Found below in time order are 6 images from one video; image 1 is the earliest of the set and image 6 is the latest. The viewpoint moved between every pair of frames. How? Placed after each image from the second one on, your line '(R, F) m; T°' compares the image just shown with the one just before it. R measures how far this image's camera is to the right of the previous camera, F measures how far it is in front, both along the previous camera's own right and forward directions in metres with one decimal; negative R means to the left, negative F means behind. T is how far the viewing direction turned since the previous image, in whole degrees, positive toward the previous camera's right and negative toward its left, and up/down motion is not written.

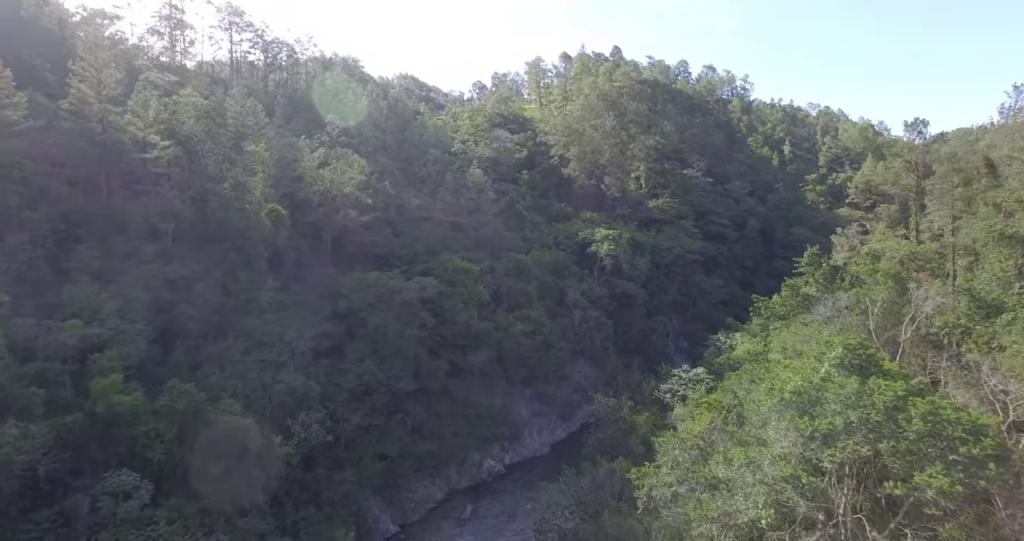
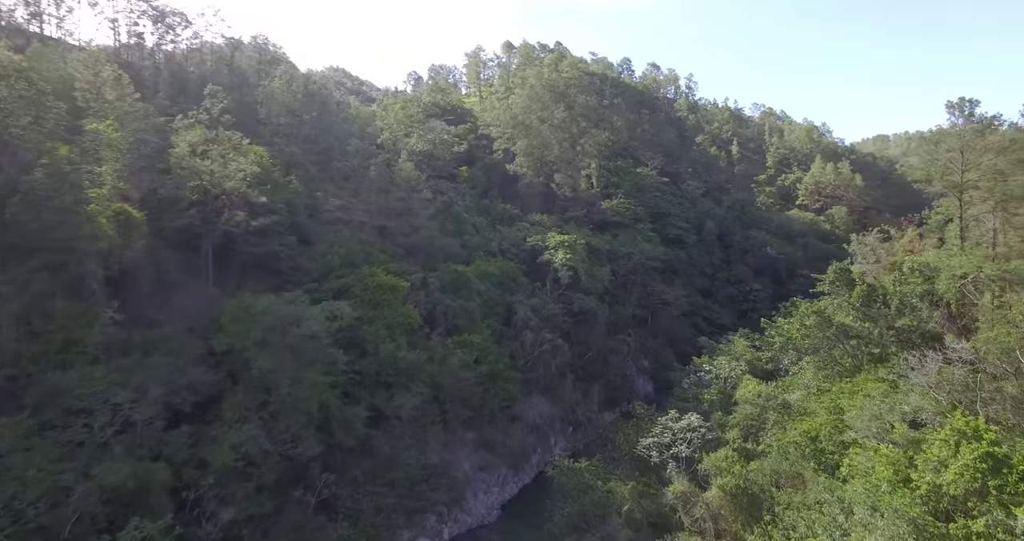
(0.0, +5.7) m; +5°
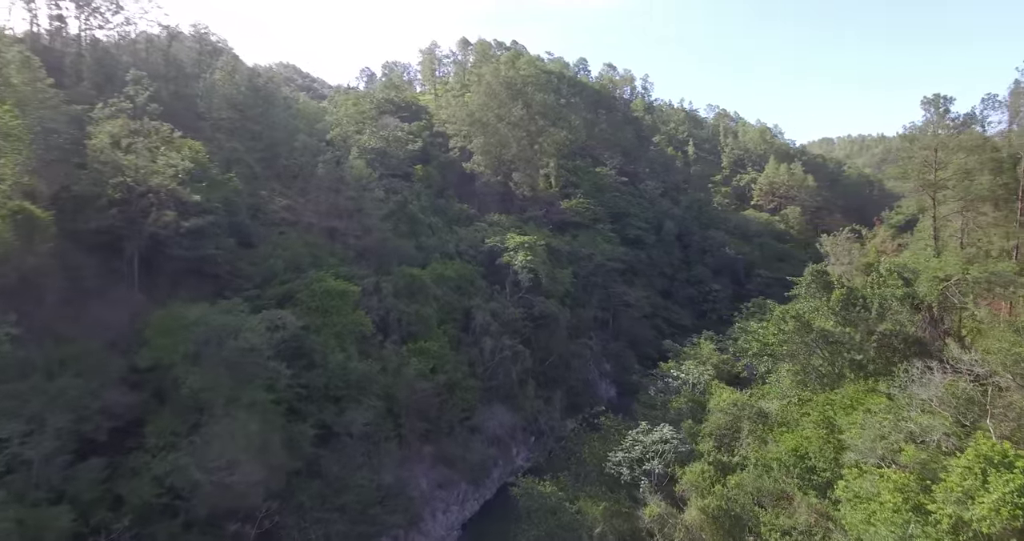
(-0.1, +1.3) m; +4°
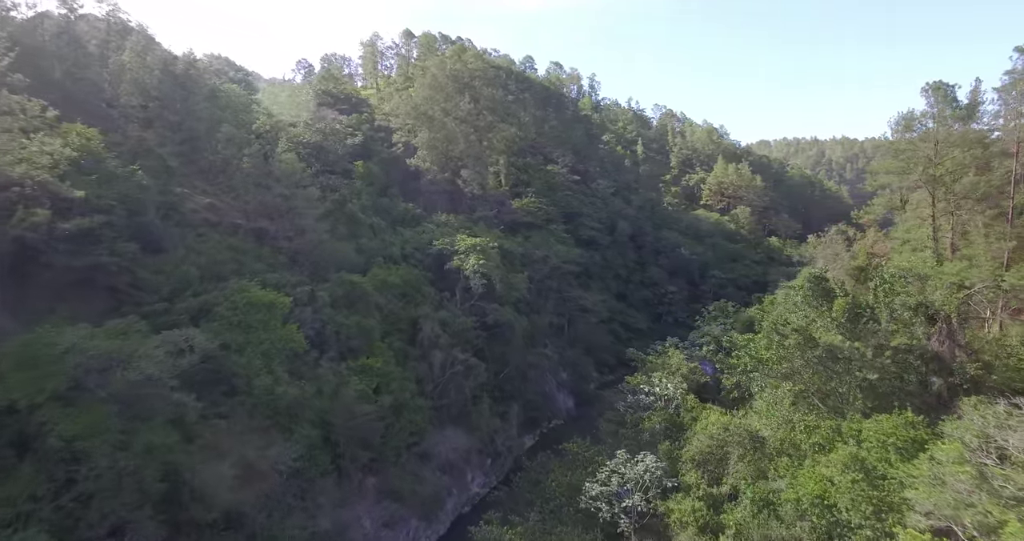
(-0.3, +2.5) m; +5°
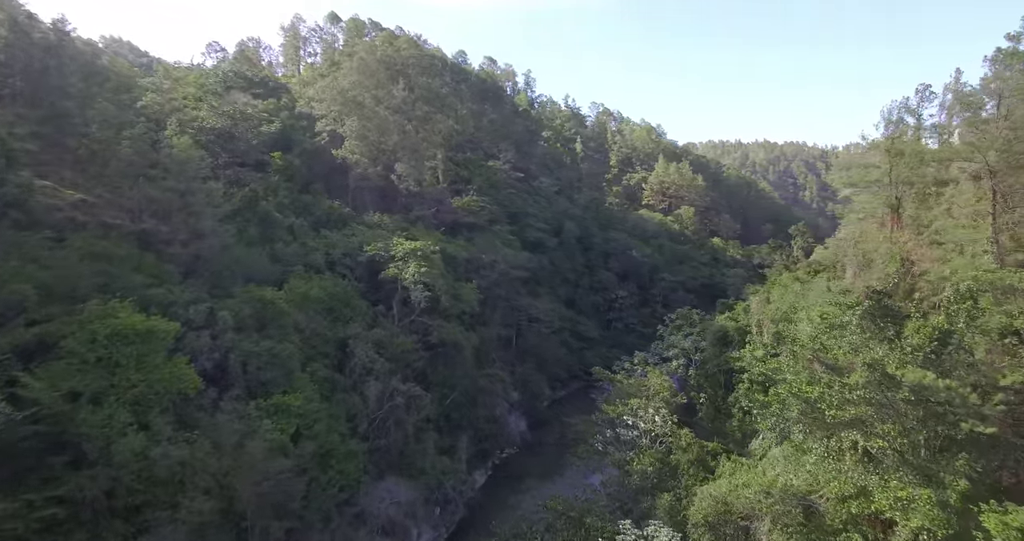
(-0.7, +4.0) m; +6°
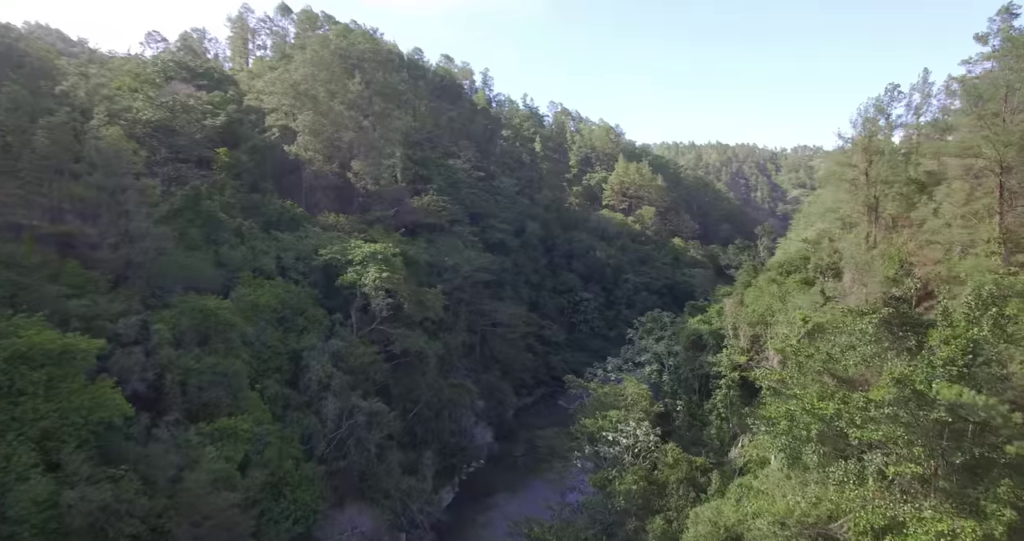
(-0.4, +1.4) m; +4°
